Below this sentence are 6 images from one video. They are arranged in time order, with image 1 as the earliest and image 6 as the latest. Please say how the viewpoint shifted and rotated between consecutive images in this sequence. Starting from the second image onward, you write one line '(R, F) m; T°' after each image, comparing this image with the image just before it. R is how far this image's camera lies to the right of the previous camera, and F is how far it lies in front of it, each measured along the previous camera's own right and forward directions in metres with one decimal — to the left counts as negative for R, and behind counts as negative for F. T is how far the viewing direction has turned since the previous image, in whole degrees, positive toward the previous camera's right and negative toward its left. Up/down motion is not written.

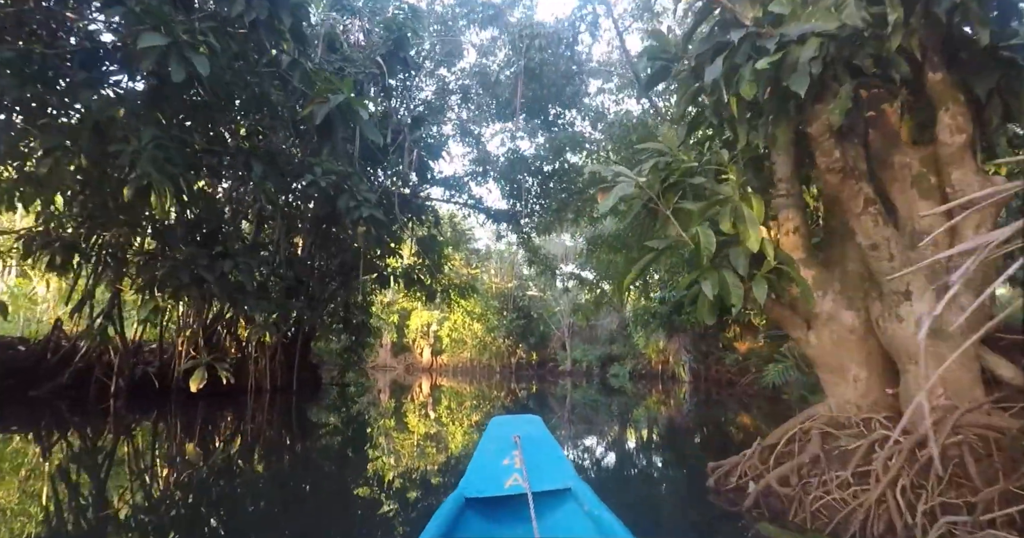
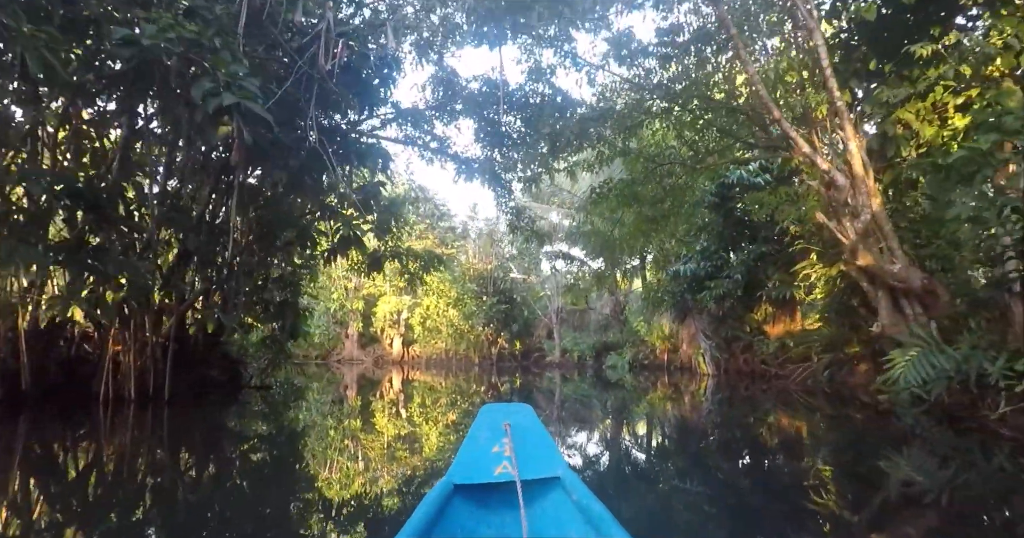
(+0.1, +2.3) m; +2°
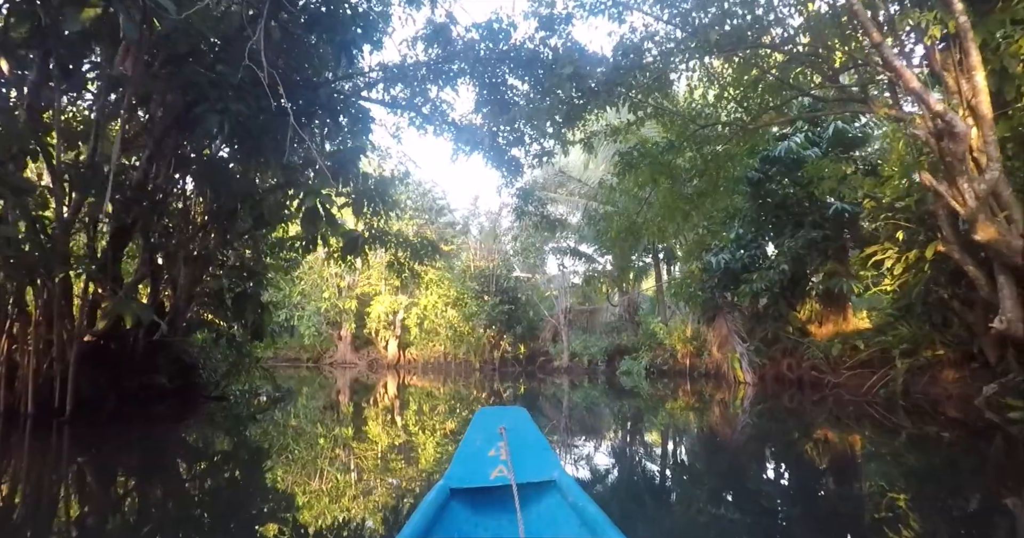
(-0.1, +1.2) m; 0°
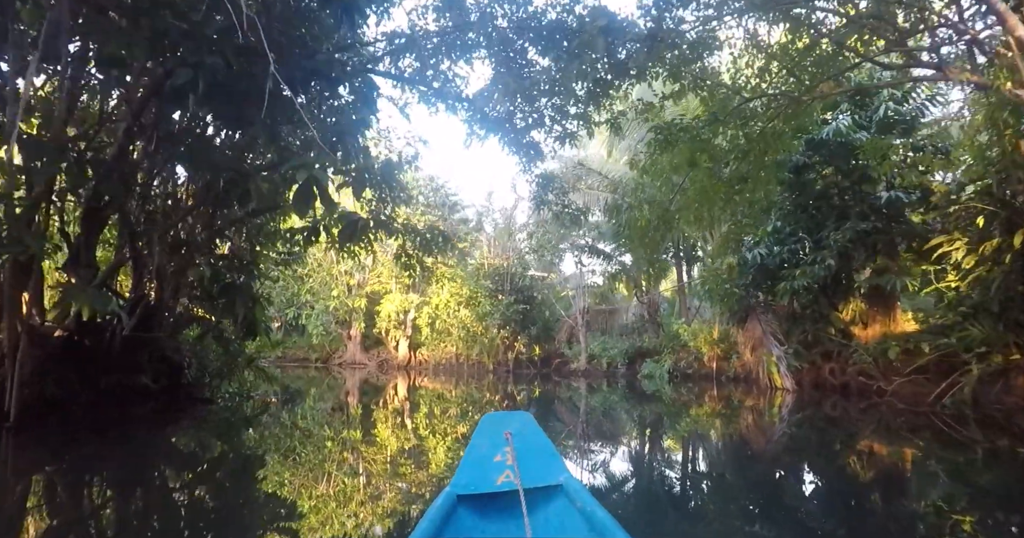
(0.0, +0.6) m; -1°
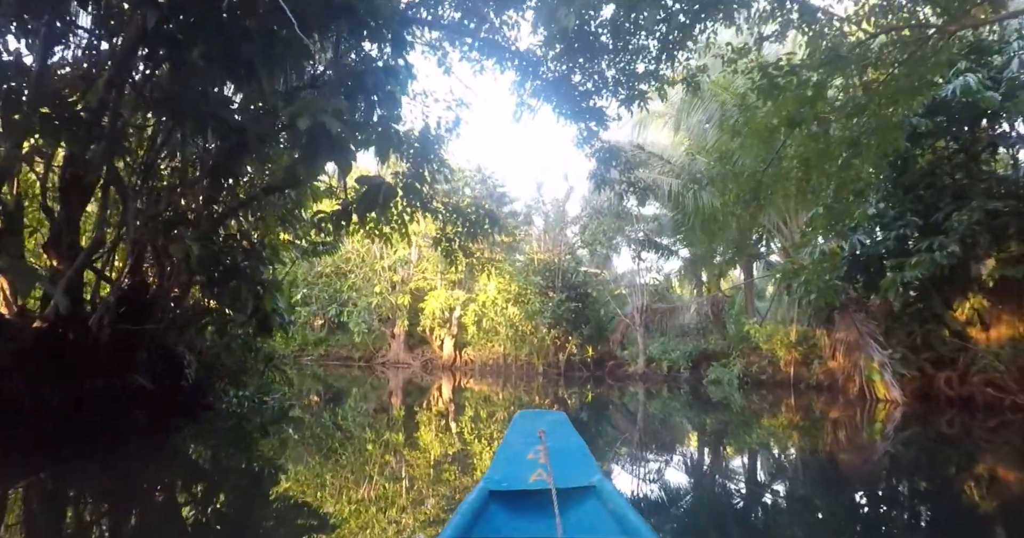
(-0.1, +0.9) m; -4°
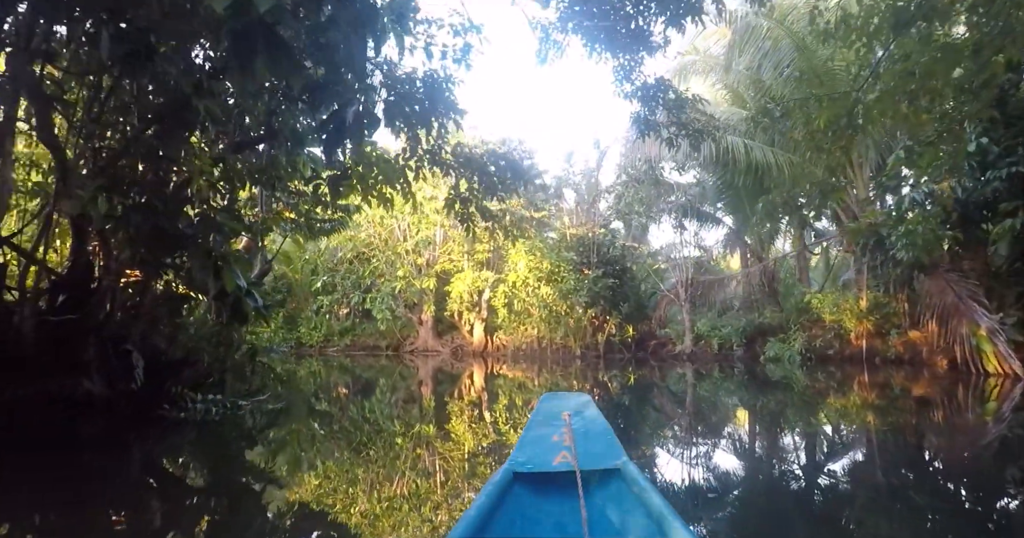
(0.0, +0.9) m; -3°
